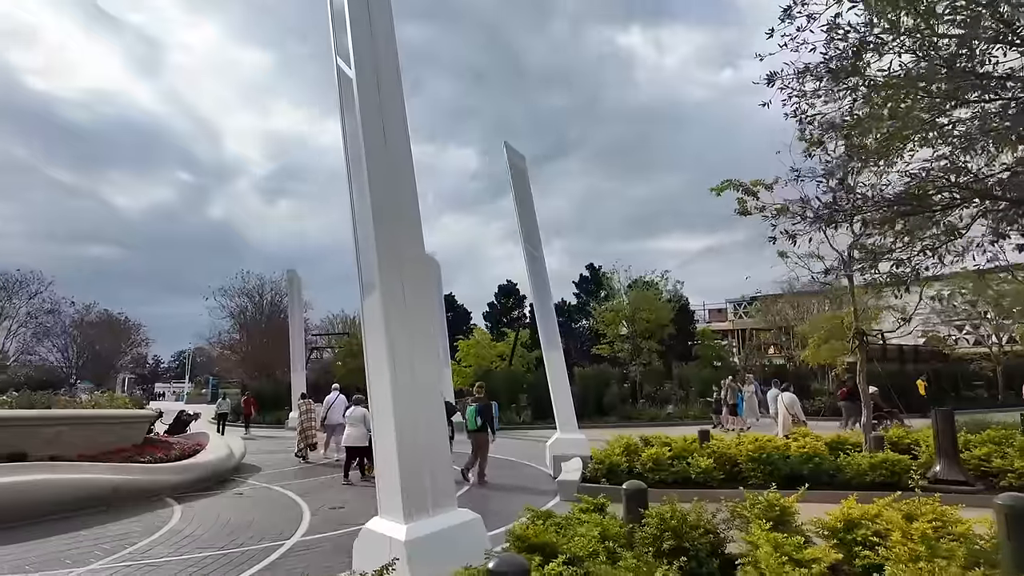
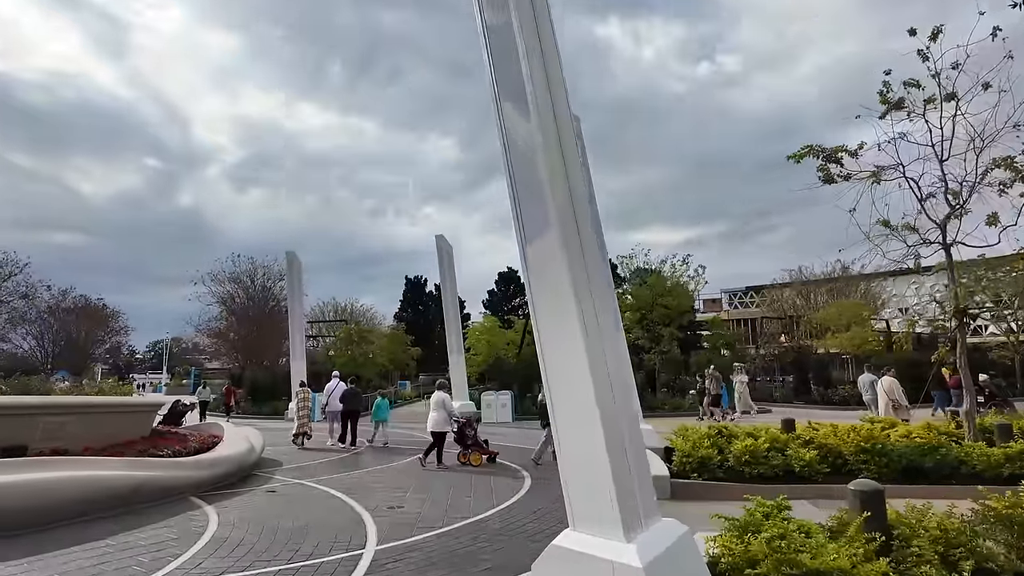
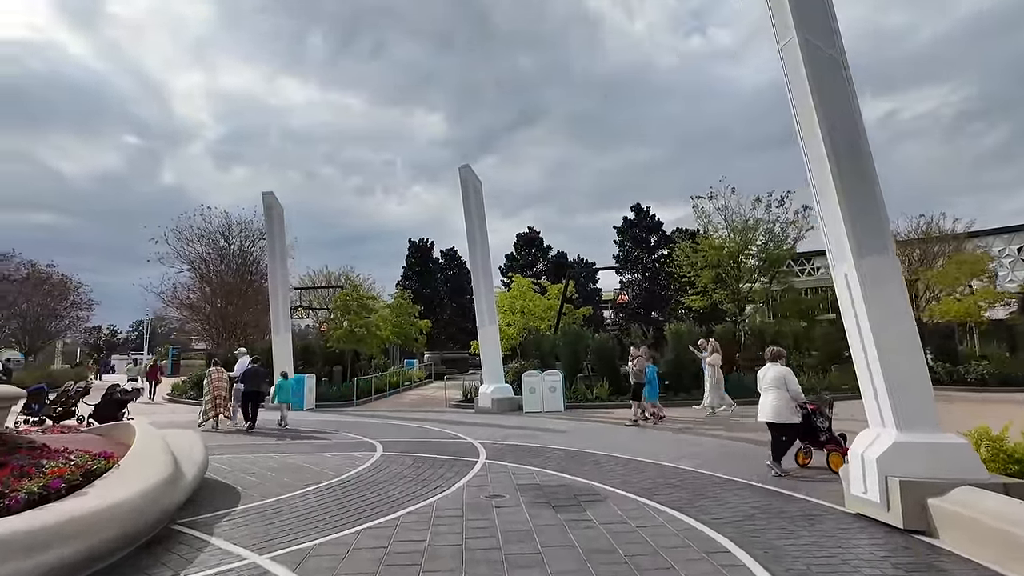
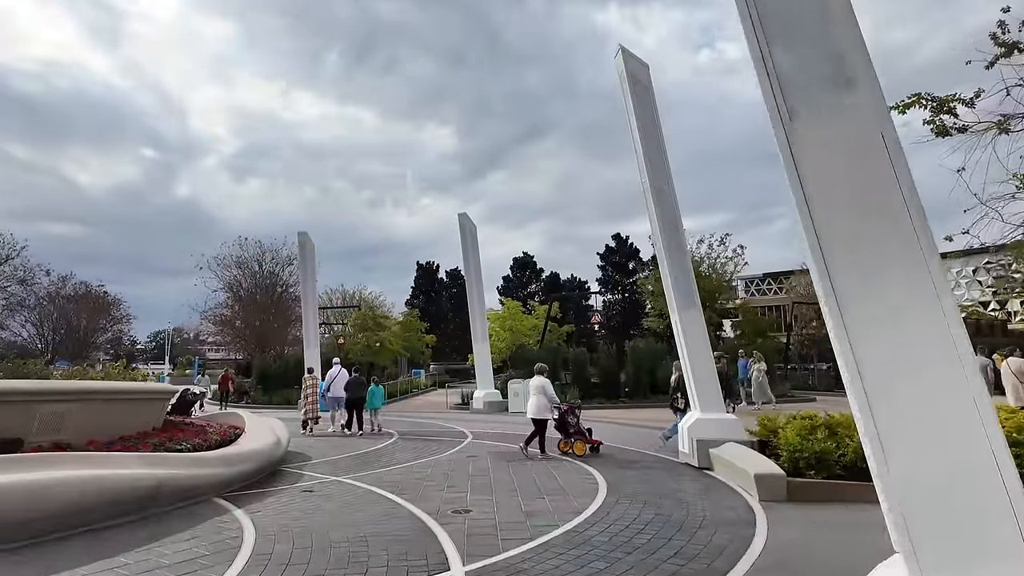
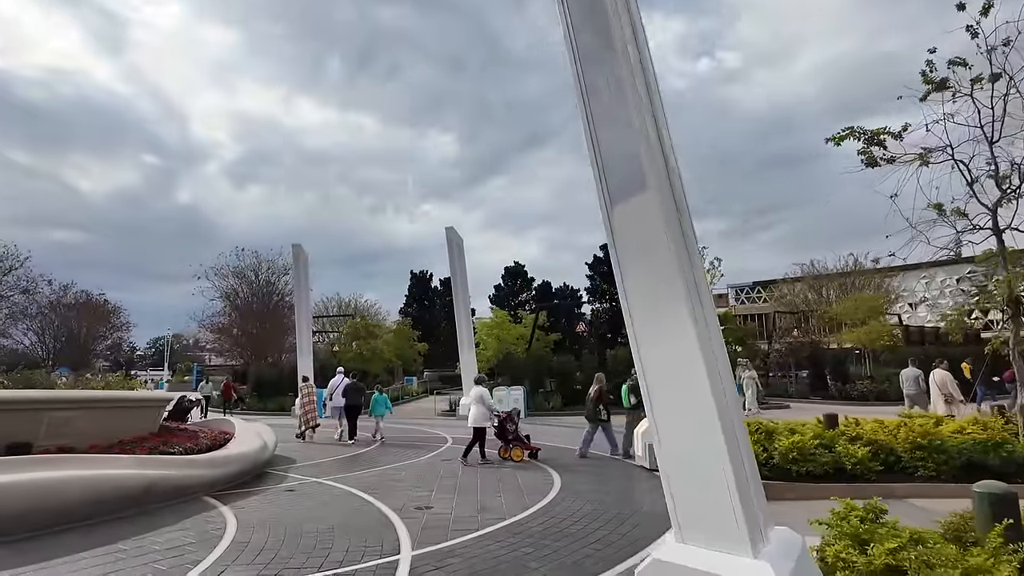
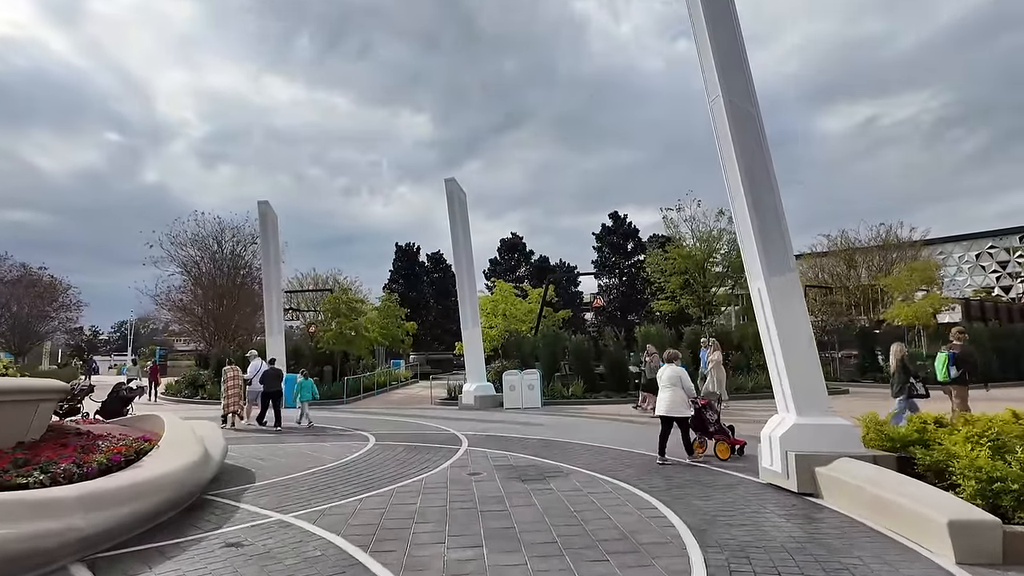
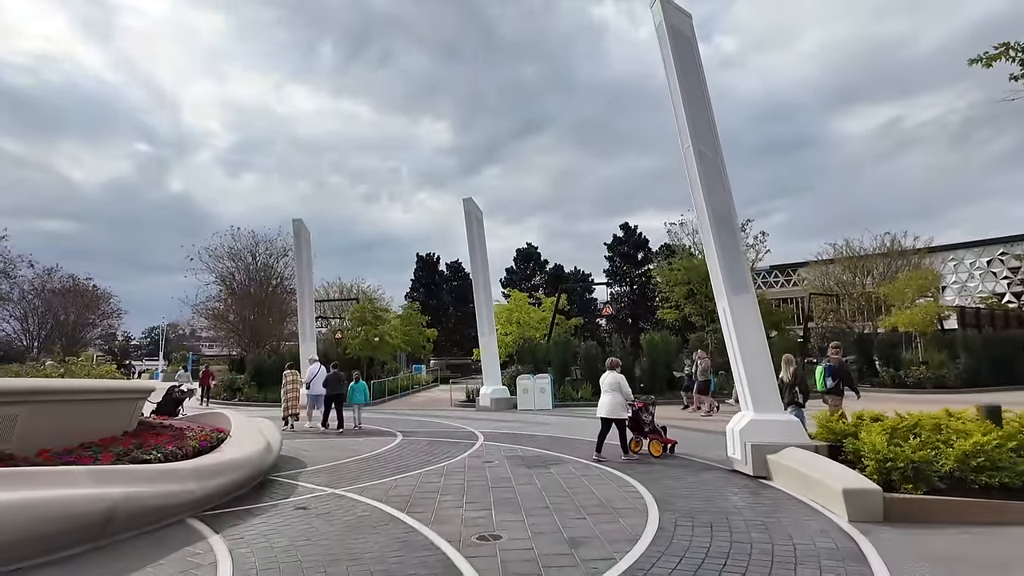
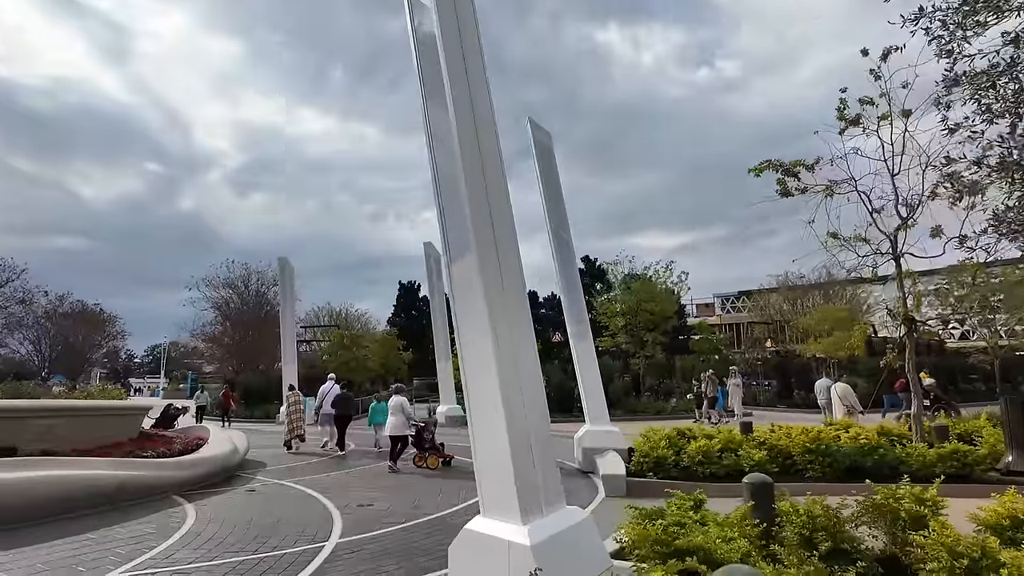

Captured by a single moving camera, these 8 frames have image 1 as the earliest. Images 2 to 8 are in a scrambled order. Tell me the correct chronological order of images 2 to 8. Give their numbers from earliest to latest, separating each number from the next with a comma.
8, 2, 5, 4, 7, 6, 3
